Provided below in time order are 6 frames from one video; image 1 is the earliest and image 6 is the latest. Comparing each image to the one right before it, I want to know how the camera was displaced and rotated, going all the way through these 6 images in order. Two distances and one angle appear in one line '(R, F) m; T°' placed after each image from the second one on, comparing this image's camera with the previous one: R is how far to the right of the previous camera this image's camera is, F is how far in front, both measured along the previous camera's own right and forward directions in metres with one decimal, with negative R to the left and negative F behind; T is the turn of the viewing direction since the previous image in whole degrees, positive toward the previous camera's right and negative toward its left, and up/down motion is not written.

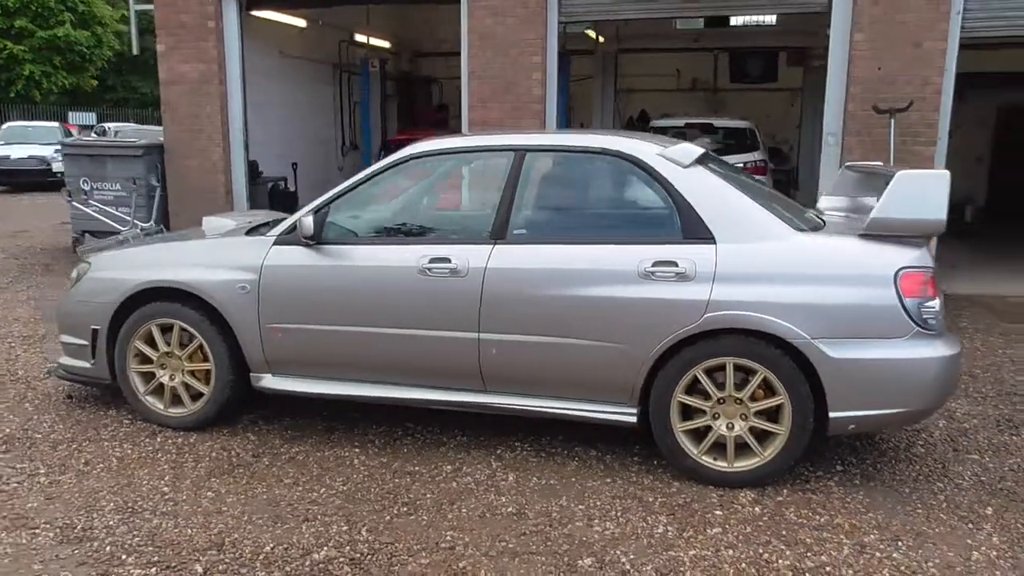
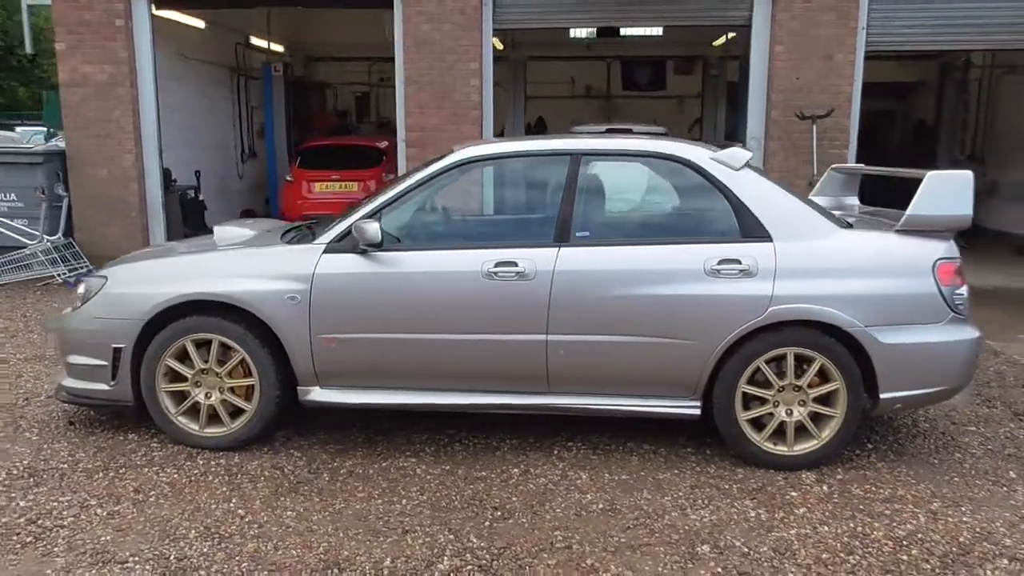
(-1.0, 0.0) m; +10°
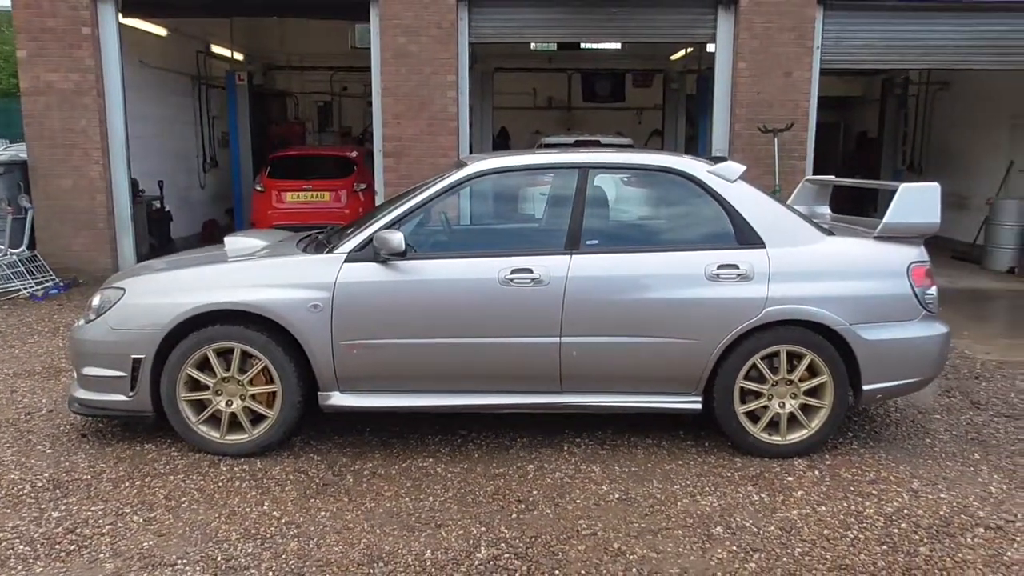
(-0.4, -0.2) m; +4°
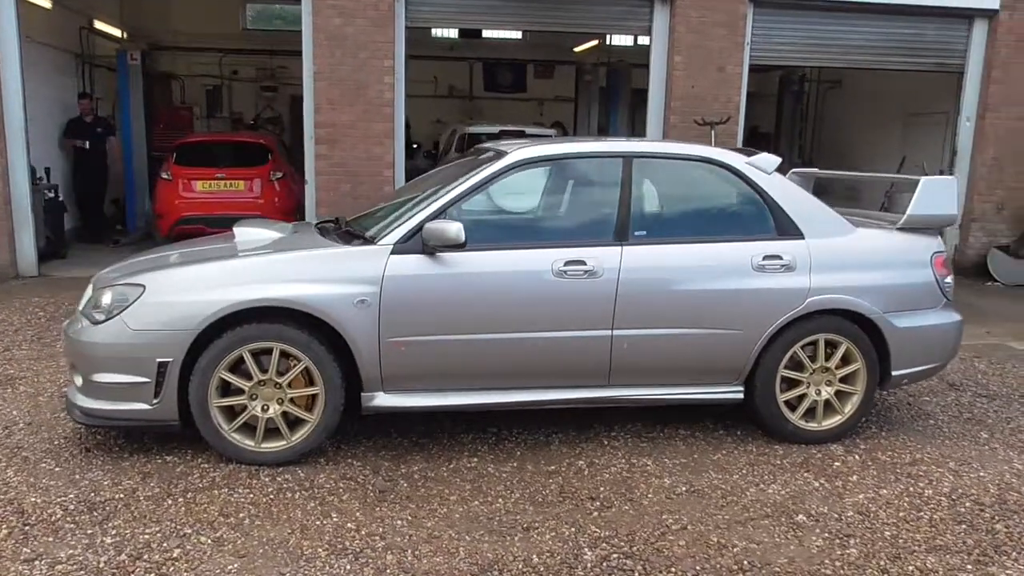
(-0.9, +0.2) m; +10°
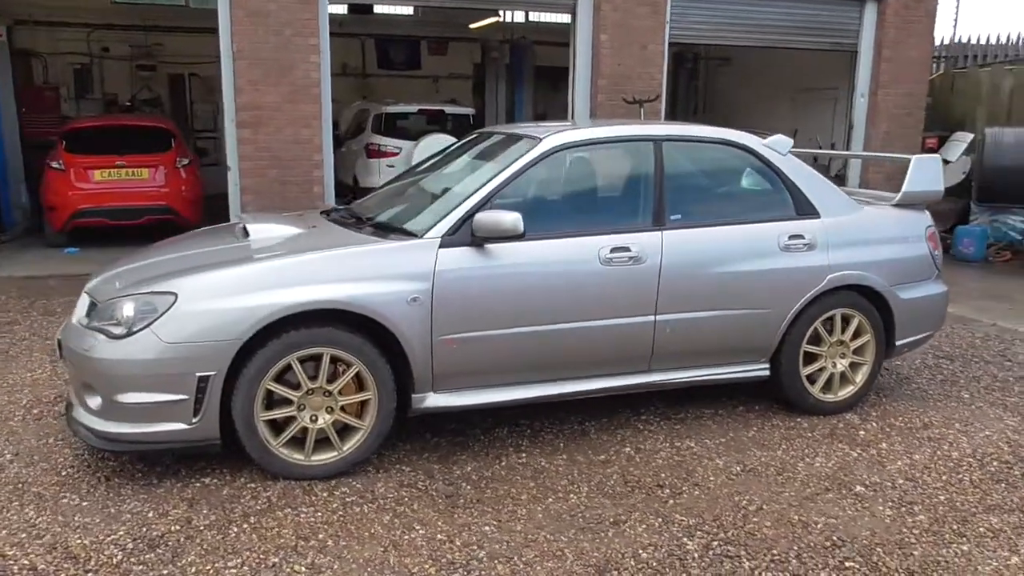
(-0.9, +0.2) m; +10°
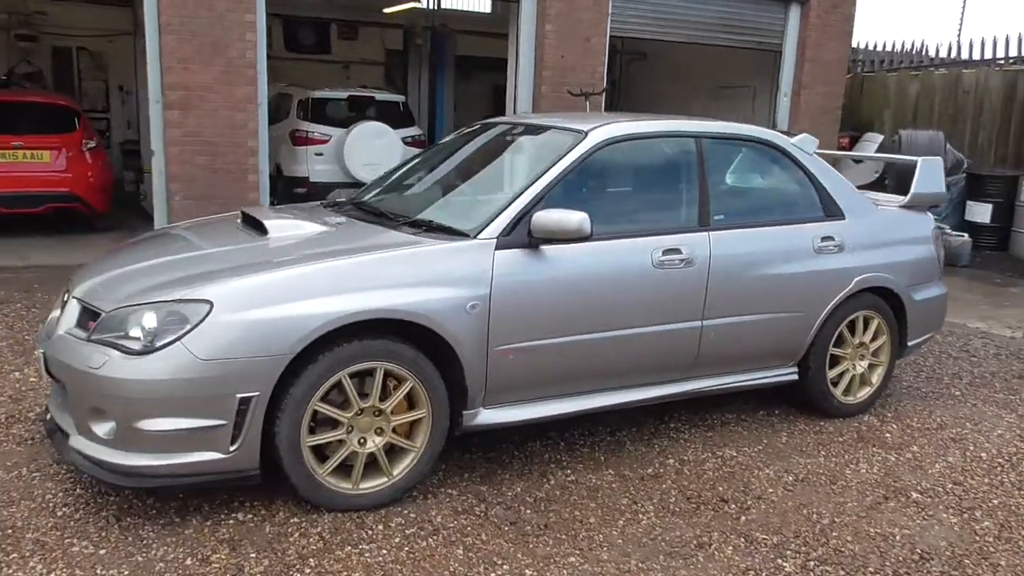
(-0.8, +0.4) m; +9°
